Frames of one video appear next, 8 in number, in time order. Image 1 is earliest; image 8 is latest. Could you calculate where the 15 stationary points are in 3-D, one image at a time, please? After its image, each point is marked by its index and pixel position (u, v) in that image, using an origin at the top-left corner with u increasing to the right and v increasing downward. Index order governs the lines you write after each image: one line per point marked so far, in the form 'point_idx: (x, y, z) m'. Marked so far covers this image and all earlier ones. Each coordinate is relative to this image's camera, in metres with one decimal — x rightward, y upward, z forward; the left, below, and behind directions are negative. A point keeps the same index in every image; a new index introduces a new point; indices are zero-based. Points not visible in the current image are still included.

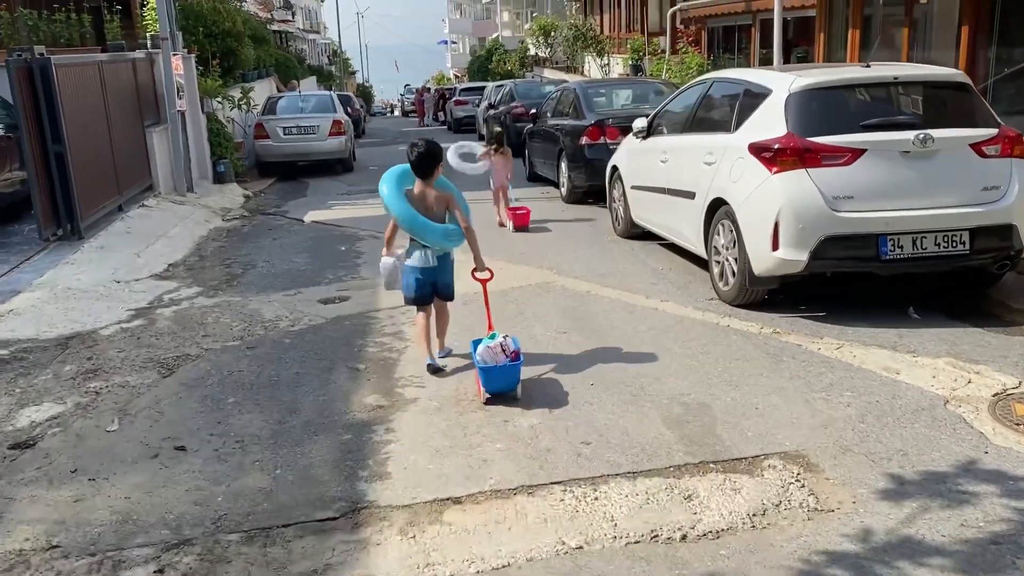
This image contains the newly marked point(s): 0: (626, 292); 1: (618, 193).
0: (+0.9, 0.0, +6.9) m
1: (+1.1, +1.0, +9.3) m
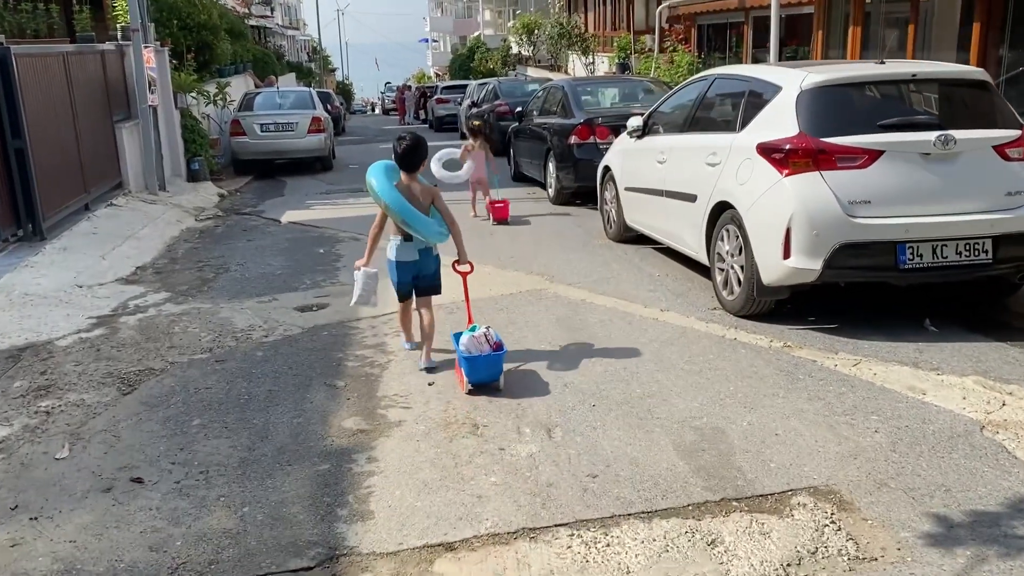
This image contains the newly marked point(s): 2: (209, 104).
0: (+0.8, -0.1, +6.5) m
1: (+1.0, +0.9, +8.9) m
2: (-5.8, +3.5, +17.0) m
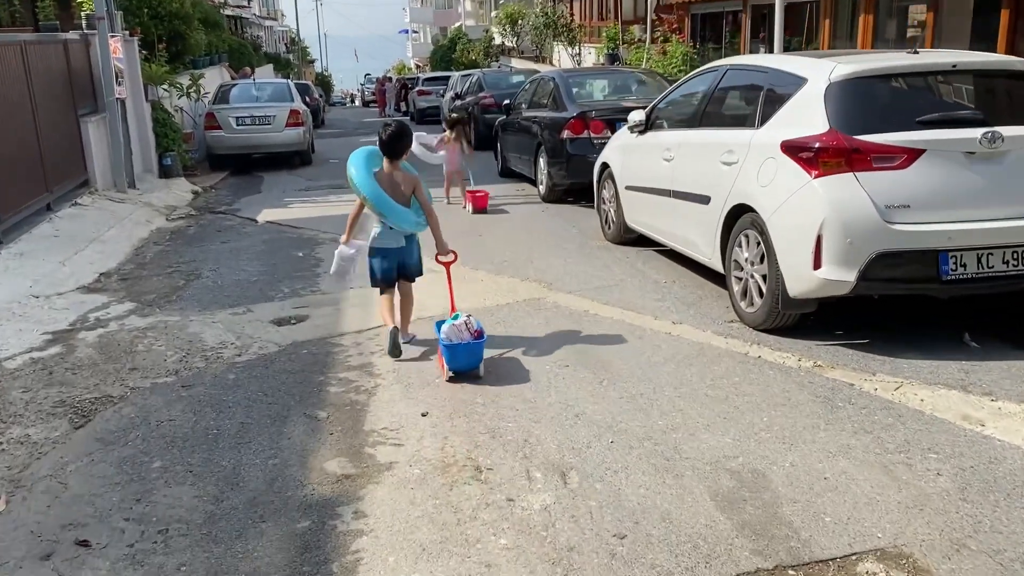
0: (+0.8, -0.2, +6.0) m
1: (+0.9, +0.9, +8.4) m
2: (-6.0, +3.5, +16.3) m
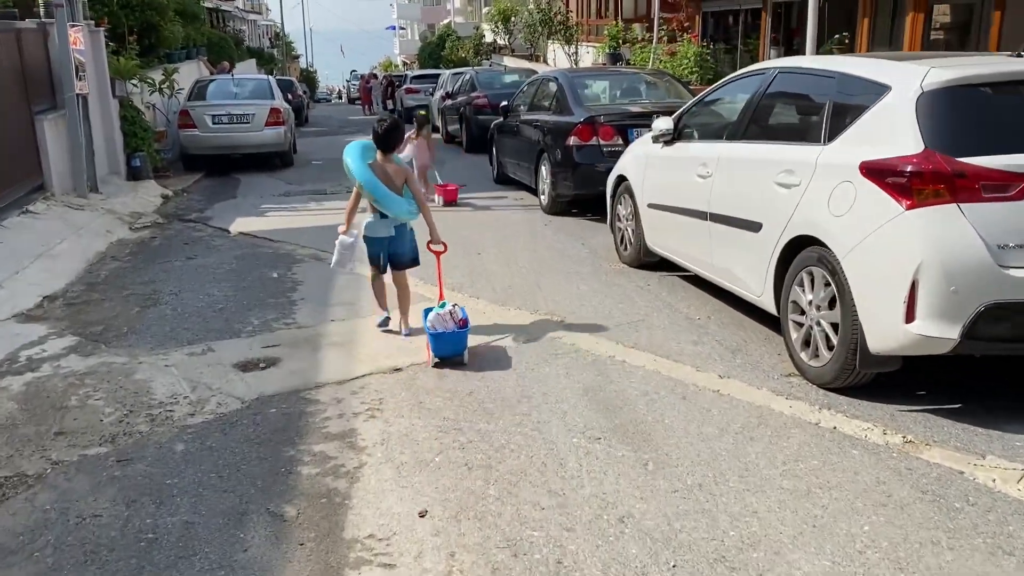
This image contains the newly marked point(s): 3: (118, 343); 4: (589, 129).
0: (+0.9, -0.4, +5.0) m
1: (+0.9, +0.6, +7.4) m
2: (-6.1, +3.3, +15.3) m
3: (-2.5, -0.4, +5.7) m
4: (+0.8, +1.7, +9.5) m
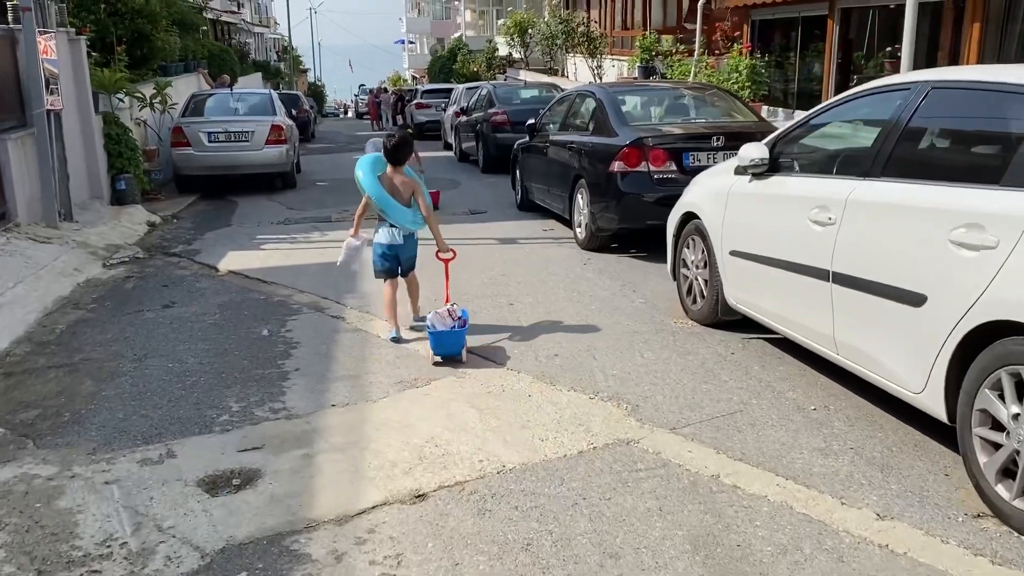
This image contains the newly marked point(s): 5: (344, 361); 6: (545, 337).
0: (+1.1, -0.8, +3.6) m
1: (+1.2, +0.2, +6.0) m
2: (-5.7, +2.8, +14.0) m
3: (-2.2, -0.7, +4.3) m
4: (+1.1, +1.2, +8.1) m
5: (-1.0, -0.4, +5.5) m
6: (+0.2, -0.3, +5.8) m
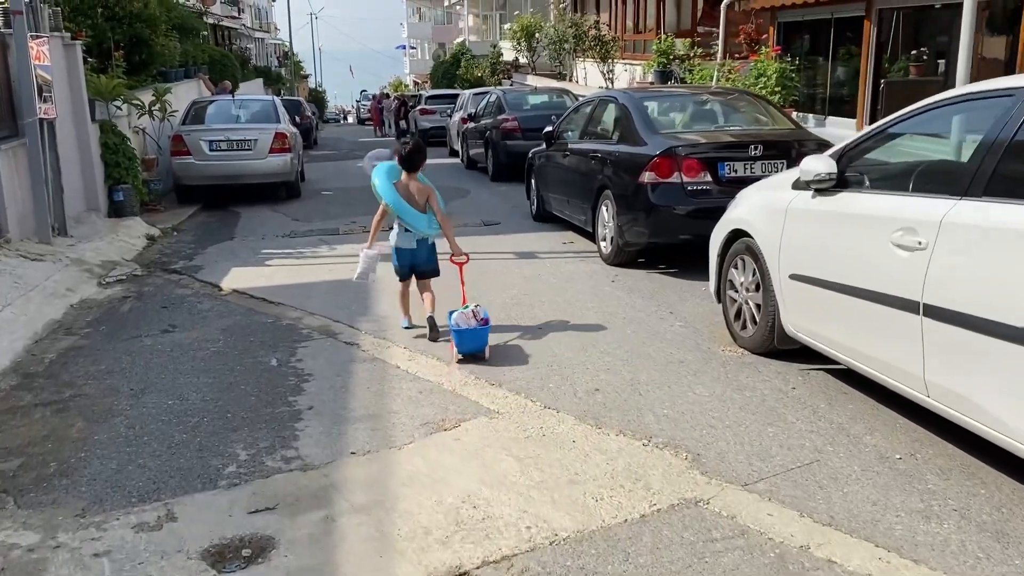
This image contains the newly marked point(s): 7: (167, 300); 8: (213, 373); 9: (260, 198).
0: (+1.3, -0.9, +3.1) m
1: (+1.4, +0.1, +5.5) m
2: (-5.6, +2.6, +13.5) m
3: (-2.0, -0.9, +3.8) m
4: (+1.3, +1.1, +7.6) m
5: (-0.8, -0.6, +4.9) m
6: (+0.4, -0.5, +5.3) m
7: (-3.0, -0.1, +7.7) m
8: (-1.8, -0.5, +5.5) m
9: (-4.2, +1.5, +14.9) m
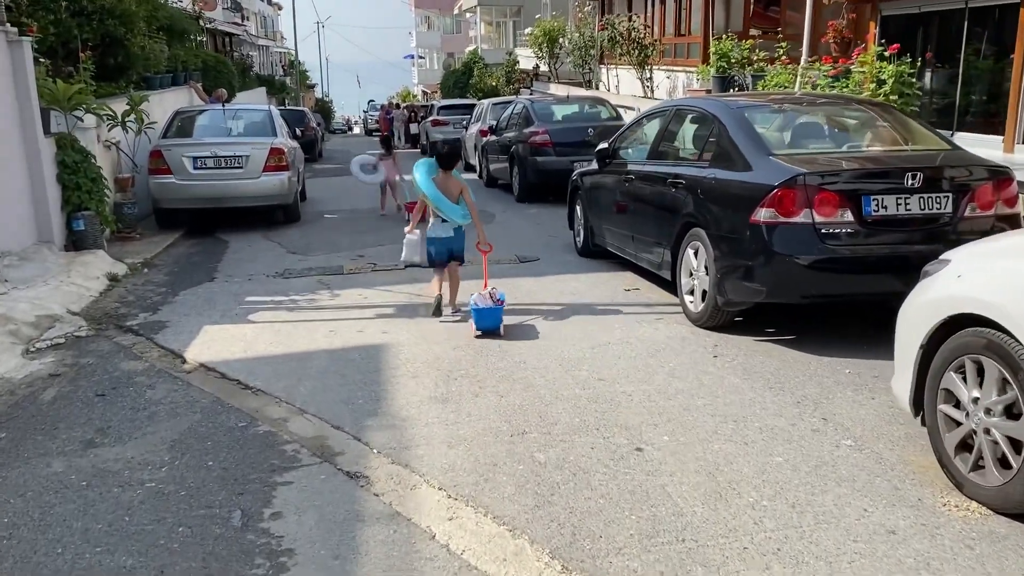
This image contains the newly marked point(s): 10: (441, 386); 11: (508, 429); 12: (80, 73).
0: (+1.7, -1.4, +1.0) m
1: (+1.8, -0.4, +3.5) m
2: (-5.1, +2.1, +11.5) m
3: (-1.7, -1.3, +1.8) m
4: (+1.8, +0.6, +5.6) m
5: (-0.4, -1.1, +2.9) m
6: (+0.8, -0.9, +3.3) m
7: (-2.5, -0.6, +5.6) m
8: (-1.5, -1.0, +3.5) m
9: (-3.7, +0.9, +12.9) m
10: (-0.4, -0.6, +5.2) m
11: (0.0, -0.7, +4.5) m
12: (-5.4, +2.7, +11.1) m
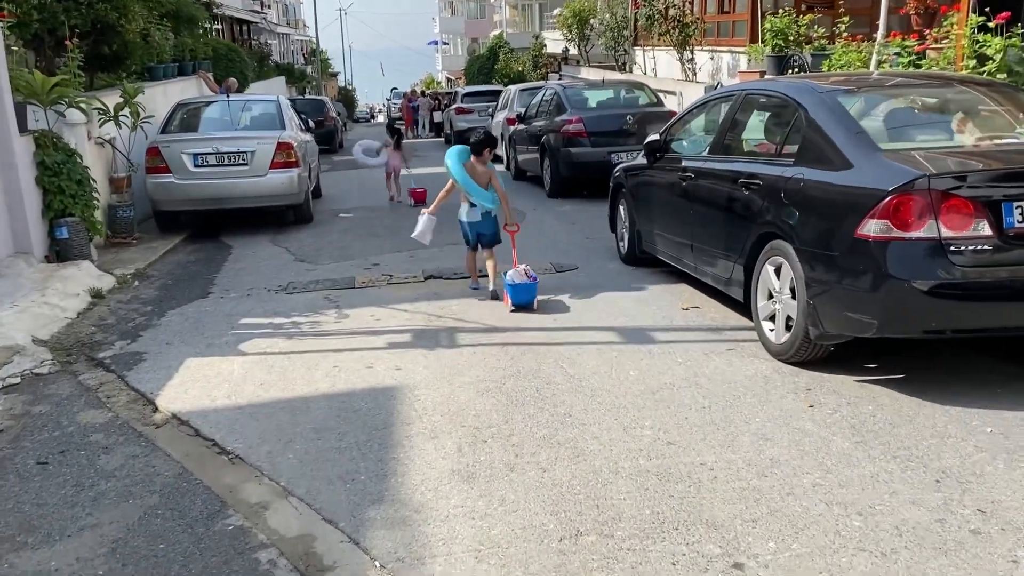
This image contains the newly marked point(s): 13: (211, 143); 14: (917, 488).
0: (+1.8, -1.6, -0.1) m
1: (+2.0, -0.6, +2.3) m
2: (-4.7, +1.9, +10.5) m
3: (-1.6, -1.6, +0.7) m
4: (+2.0, +0.4, +4.4) m
5: (-0.3, -1.3, +1.8) m
6: (+1.0, -1.1, +2.1) m
7: (-2.3, -0.8, +4.6) m
8: (-1.3, -1.2, +2.4) m
9: (-3.3, +0.9, +11.9) m
10: (-0.2, -0.8, +4.1) m
11: (+0.2, -0.9, +3.3) m
12: (-5.0, +2.5, +10.1) m
13: (-3.6, +1.8, +10.8) m
14: (+1.6, -0.8, +3.6) m
